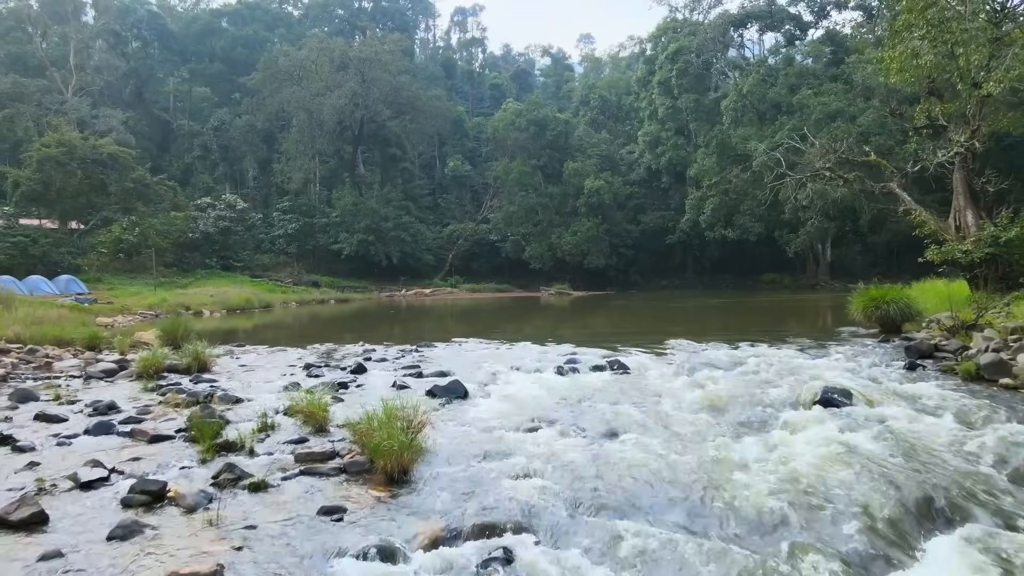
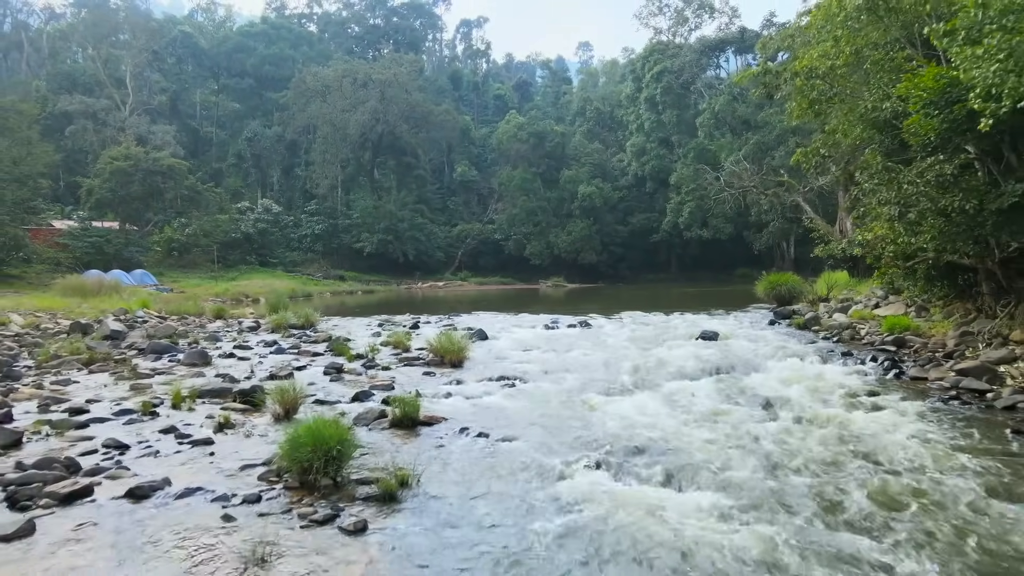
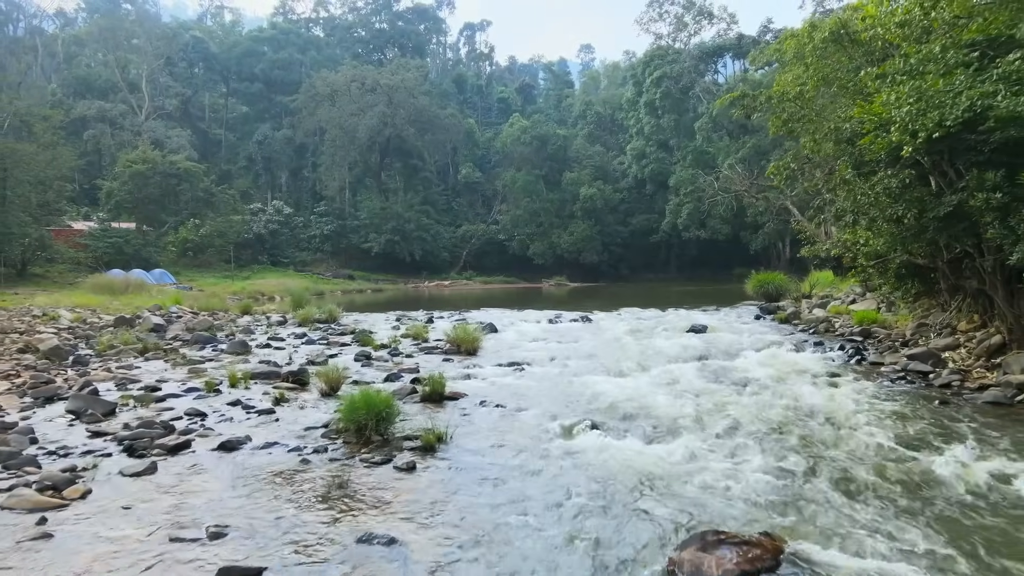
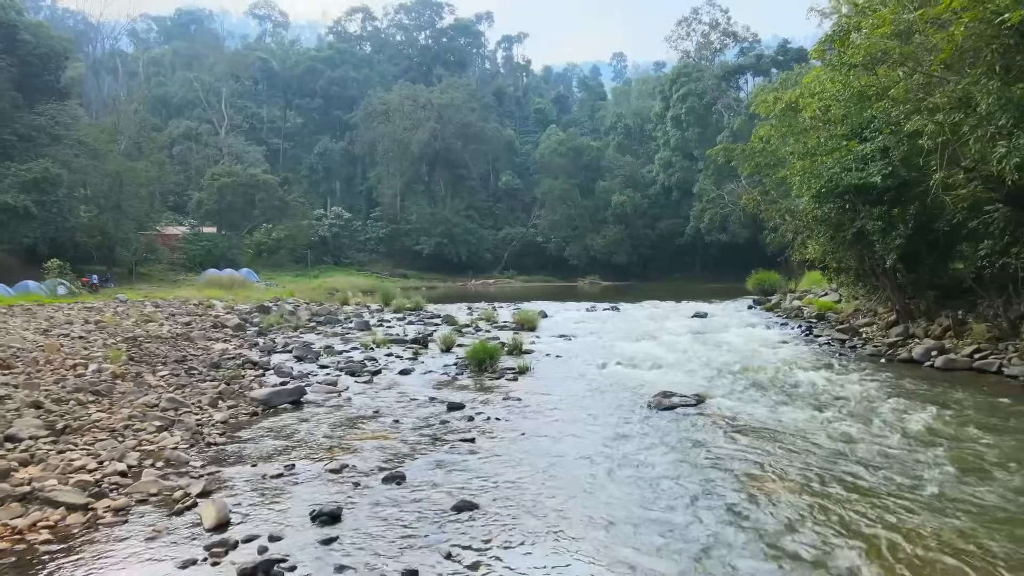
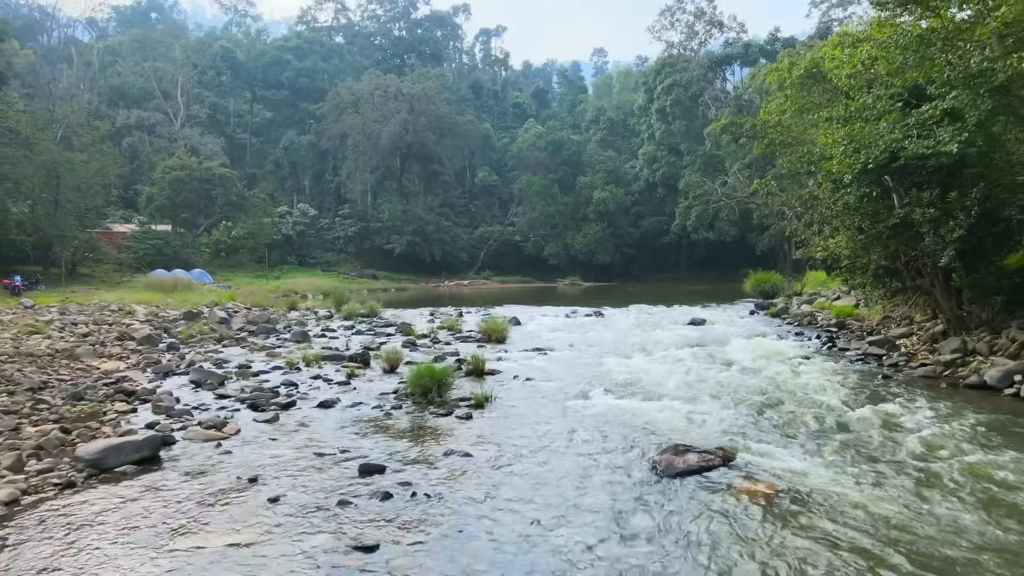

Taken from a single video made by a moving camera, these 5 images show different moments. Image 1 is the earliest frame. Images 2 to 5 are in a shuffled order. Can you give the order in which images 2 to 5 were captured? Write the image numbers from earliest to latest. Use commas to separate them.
2, 3, 5, 4
